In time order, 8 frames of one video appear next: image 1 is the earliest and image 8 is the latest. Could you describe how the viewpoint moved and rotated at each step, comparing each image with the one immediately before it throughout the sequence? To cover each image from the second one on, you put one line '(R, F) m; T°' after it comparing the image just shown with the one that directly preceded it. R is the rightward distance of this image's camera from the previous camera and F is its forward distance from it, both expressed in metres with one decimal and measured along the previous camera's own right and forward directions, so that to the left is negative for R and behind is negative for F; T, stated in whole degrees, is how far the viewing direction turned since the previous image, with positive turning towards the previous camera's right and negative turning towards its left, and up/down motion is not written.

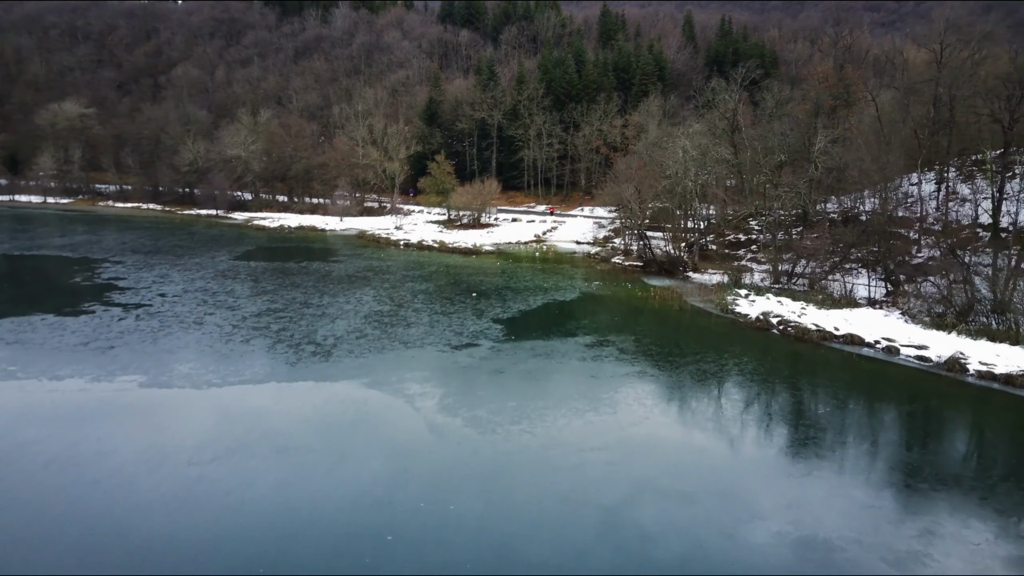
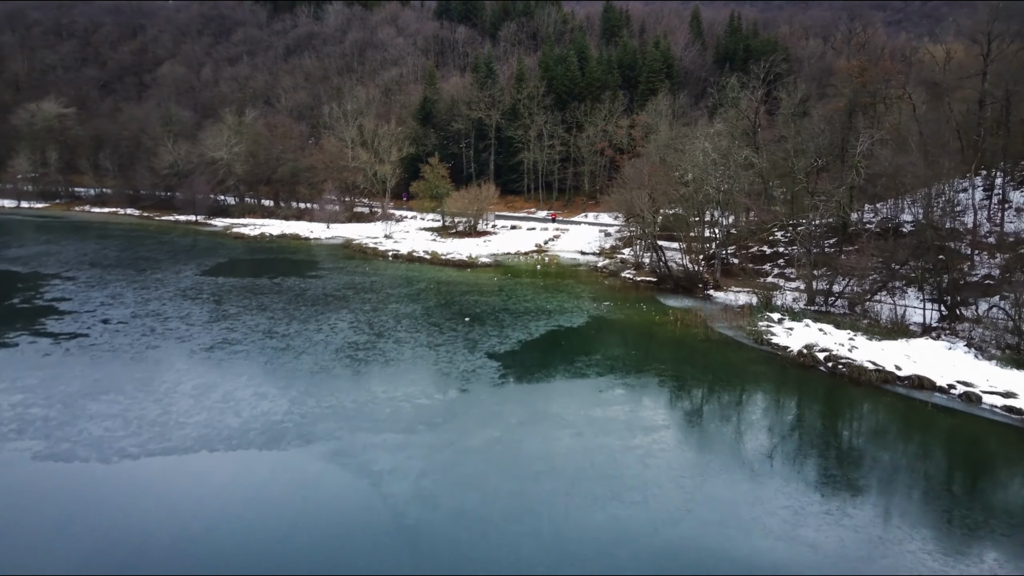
(0.0, +3.9) m; 0°
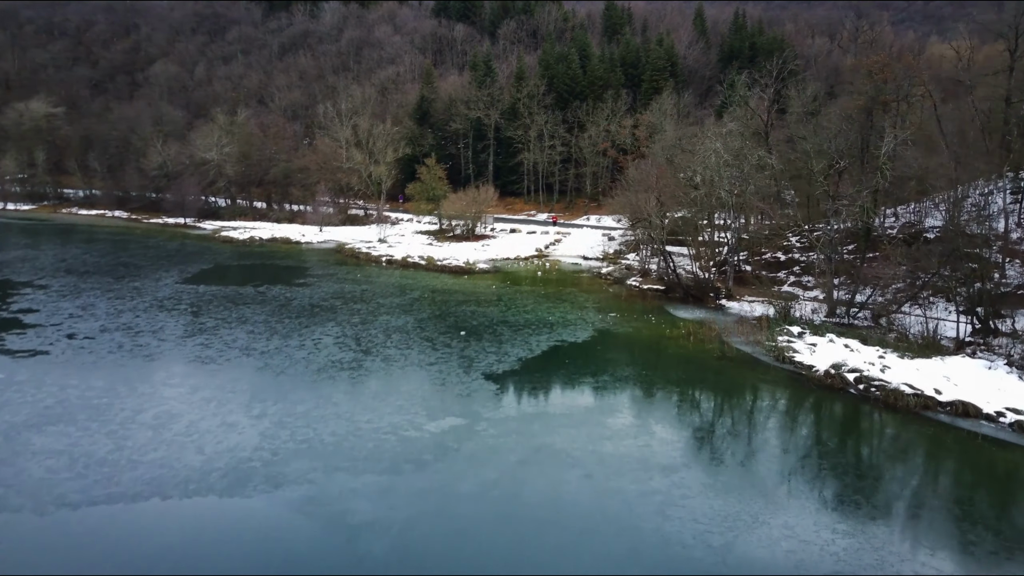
(0.0, +1.9) m; 0°
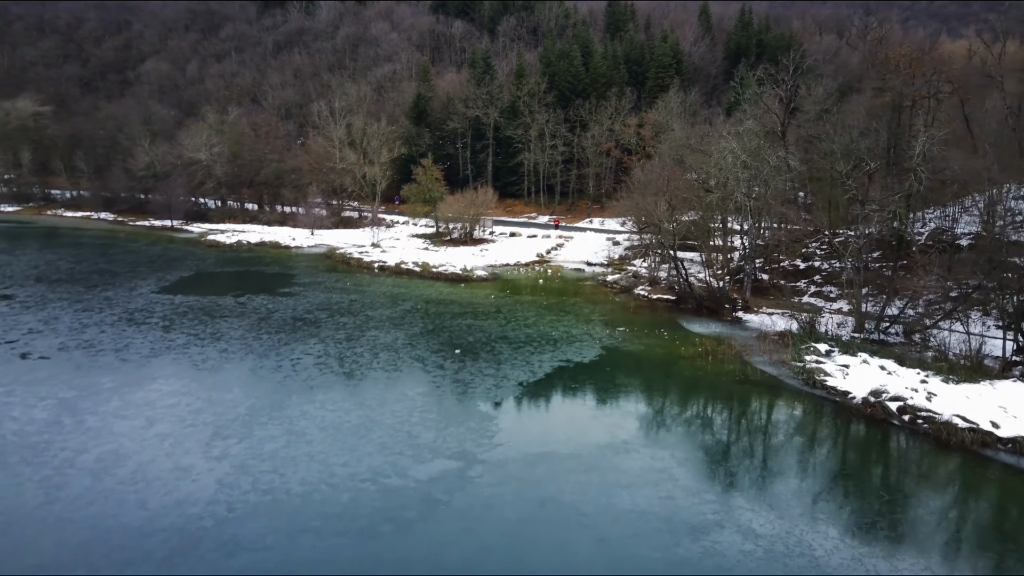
(0.0, +2.2) m; 0°
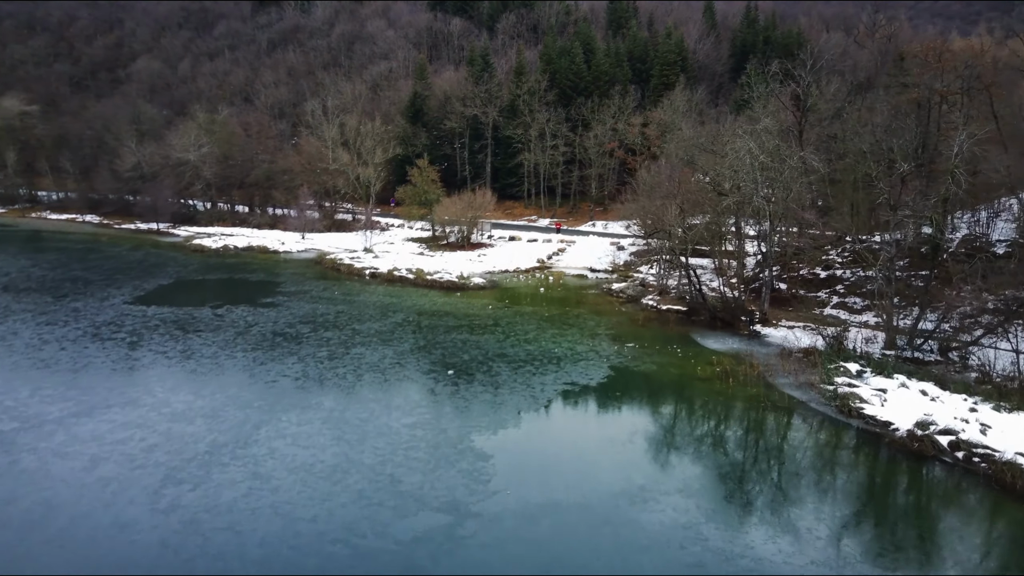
(0.0, +2.0) m; 0°
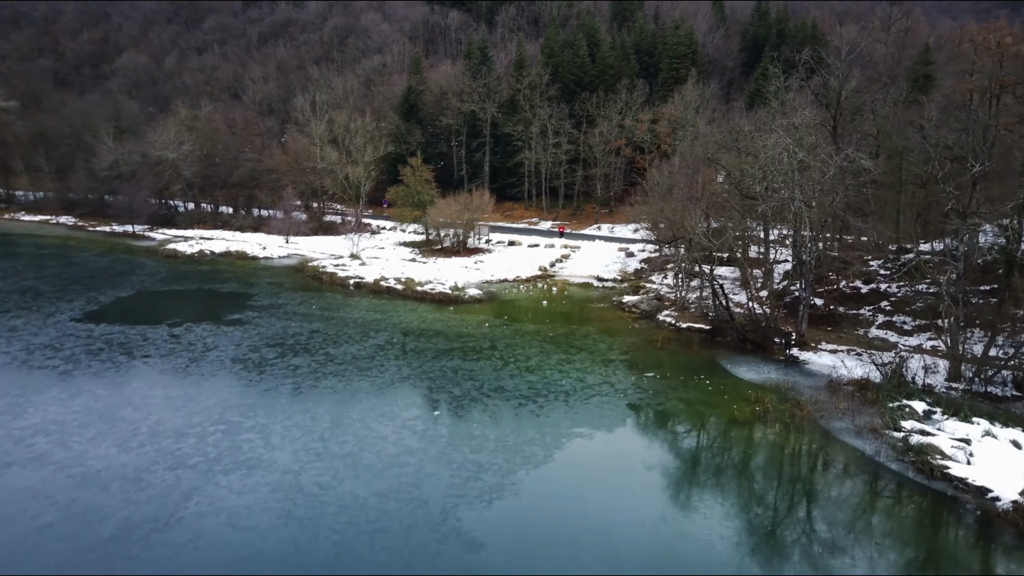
(0.0, +3.3) m; 0°
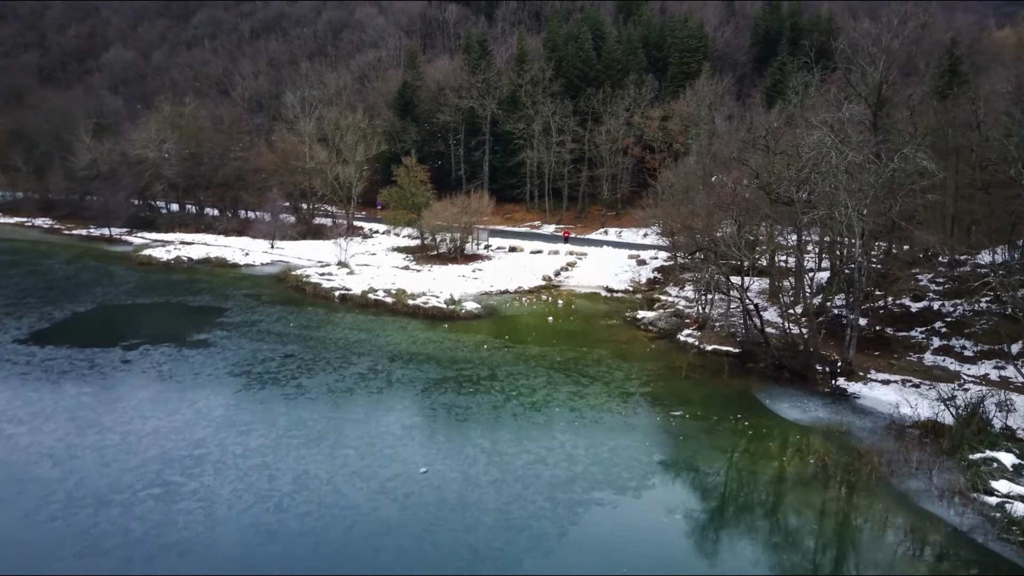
(-0.1, +2.9) m; 0°
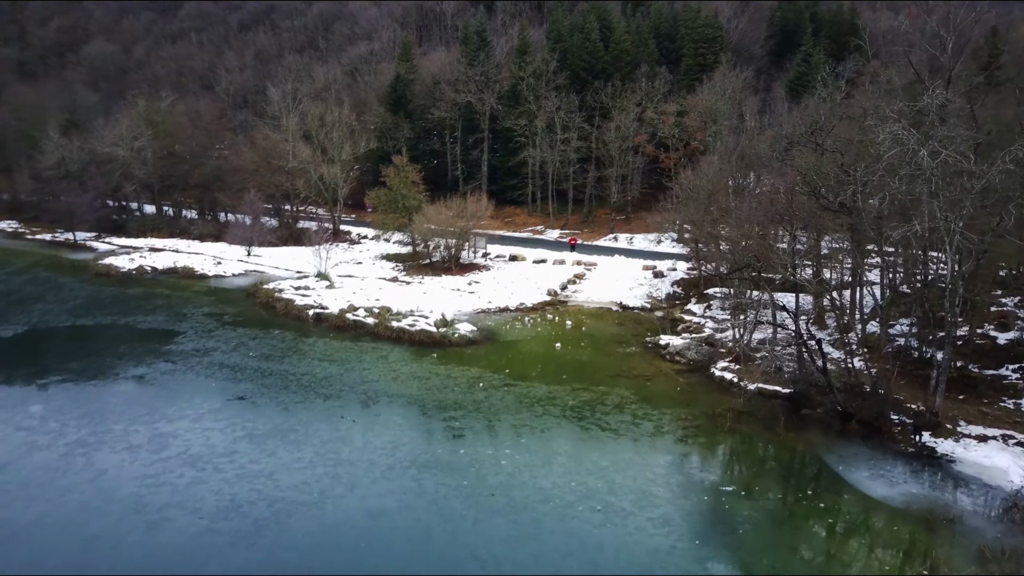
(0.0, +3.8) m; 0°
